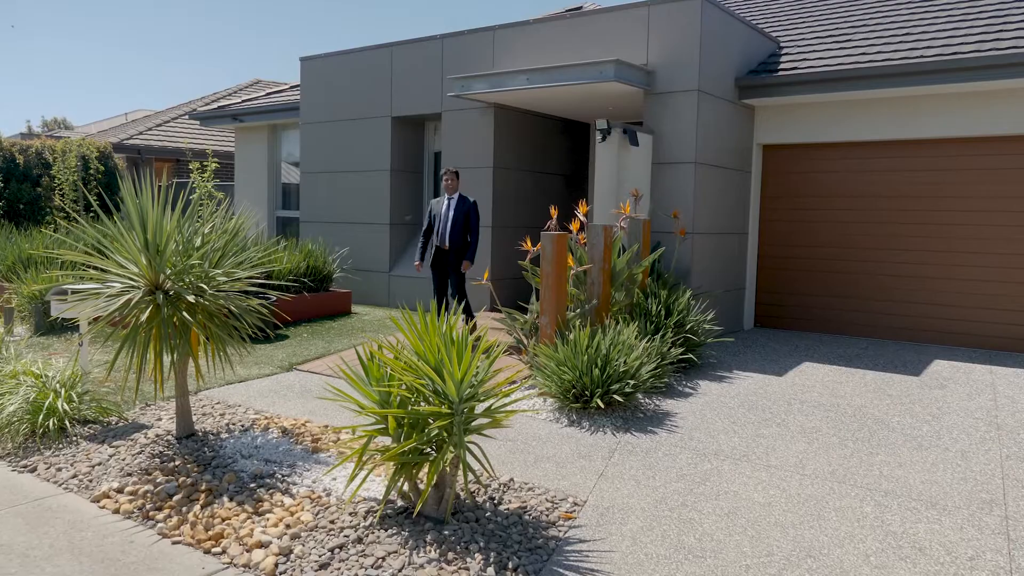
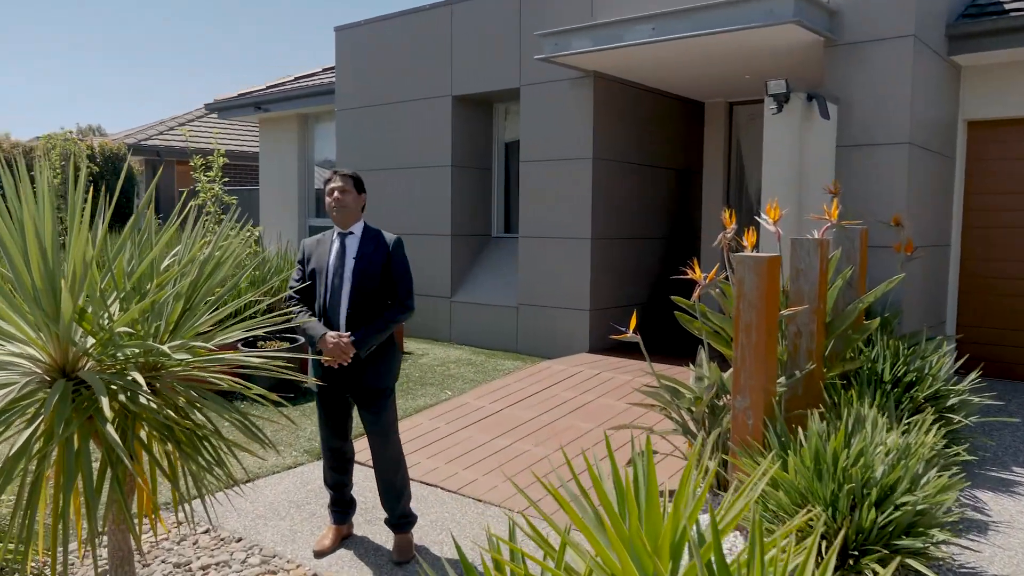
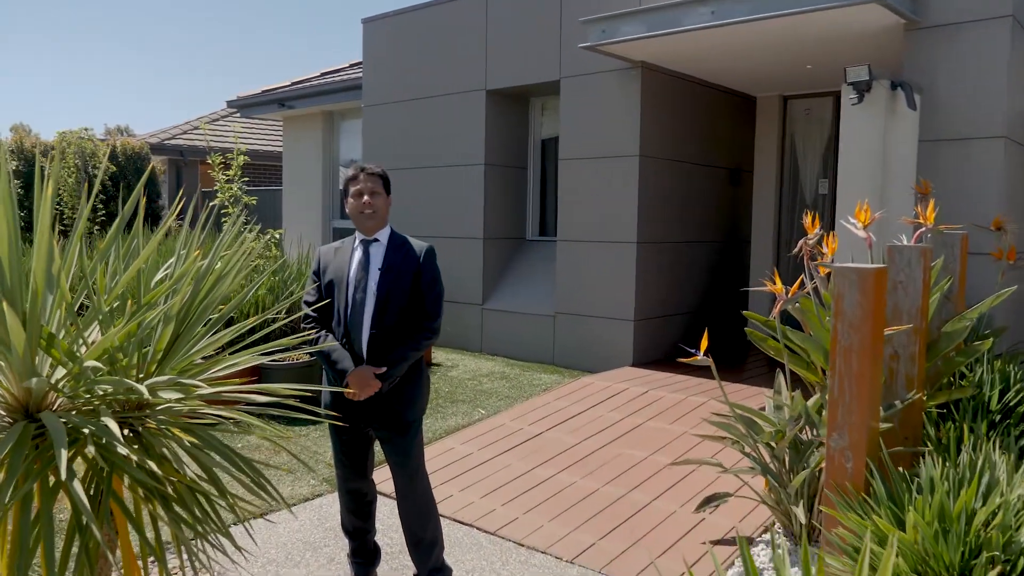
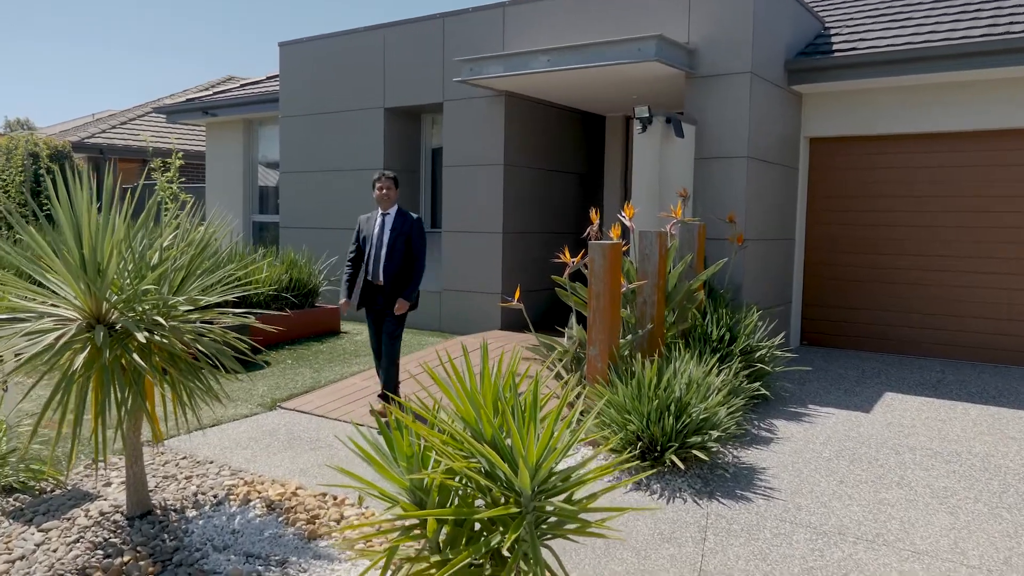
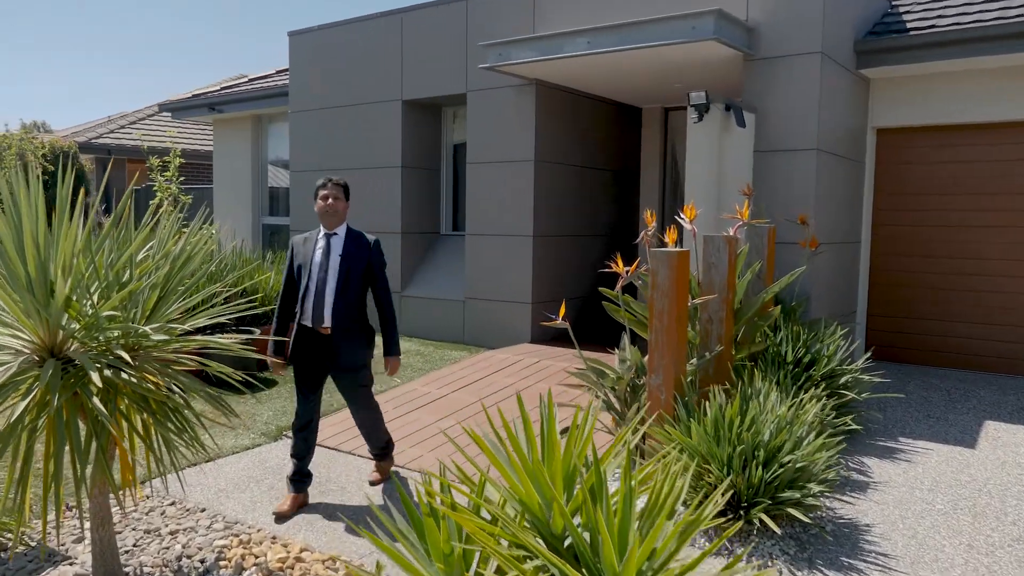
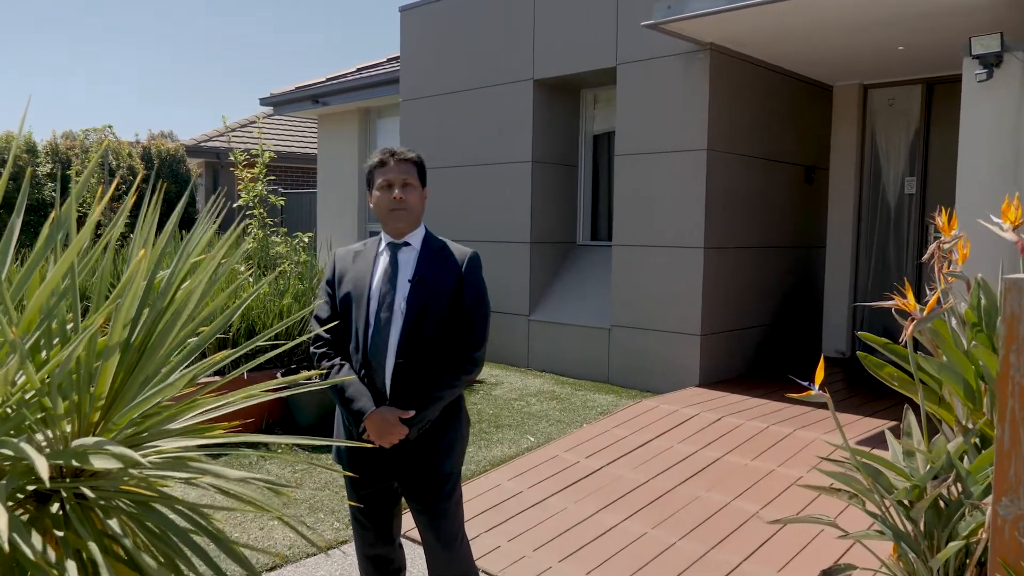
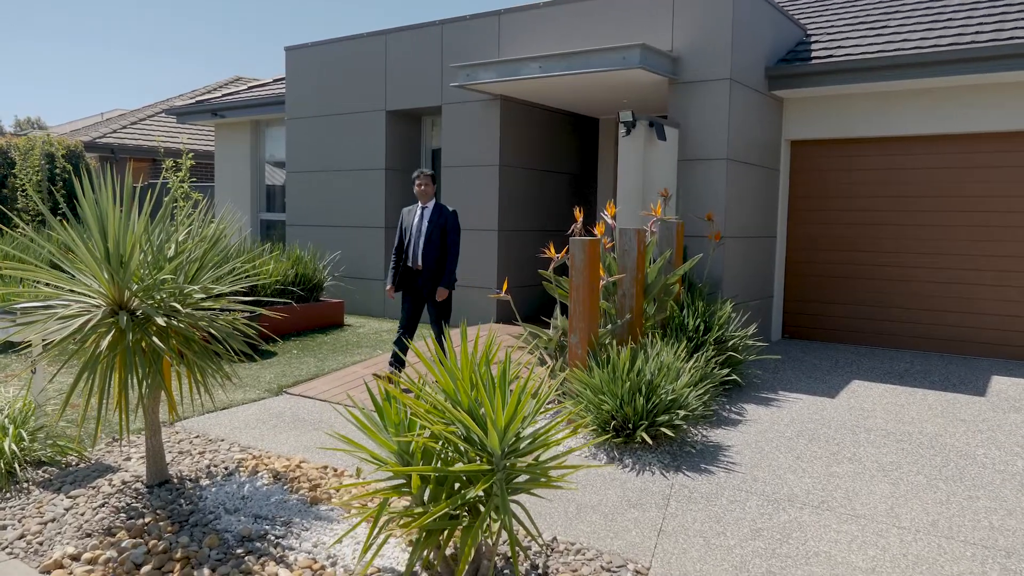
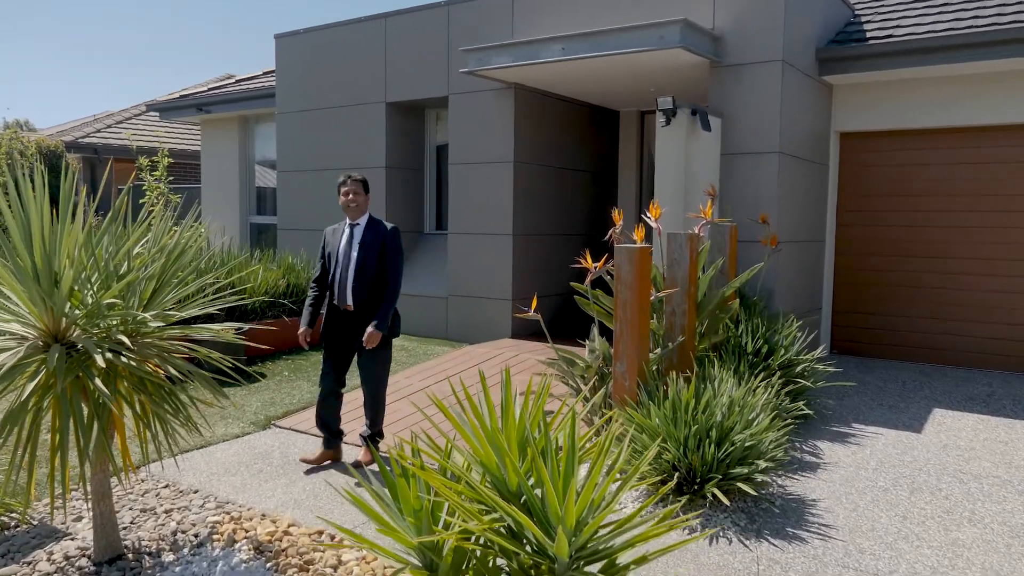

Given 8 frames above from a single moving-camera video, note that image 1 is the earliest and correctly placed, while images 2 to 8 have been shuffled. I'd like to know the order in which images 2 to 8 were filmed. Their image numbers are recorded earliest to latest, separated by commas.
7, 4, 8, 5, 2, 3, 6
